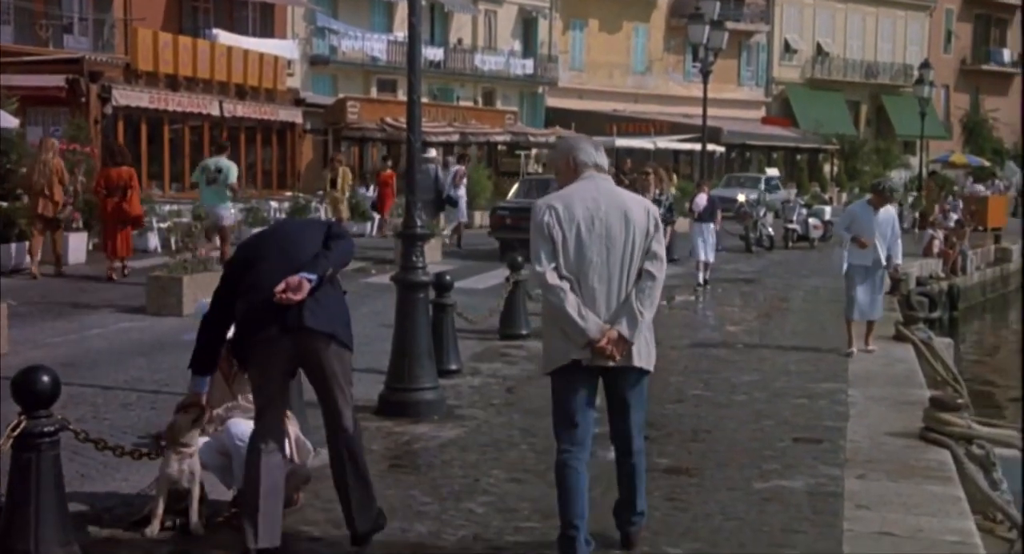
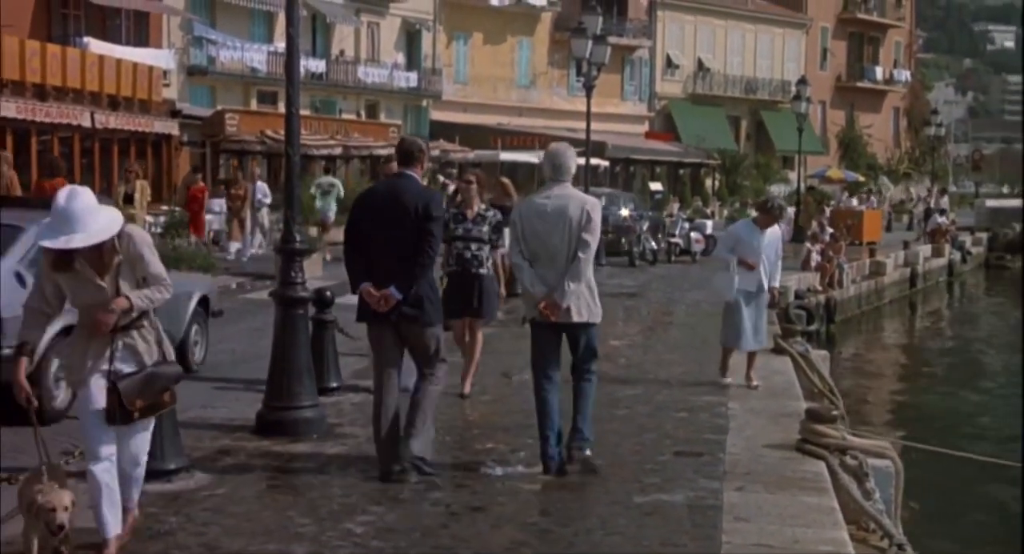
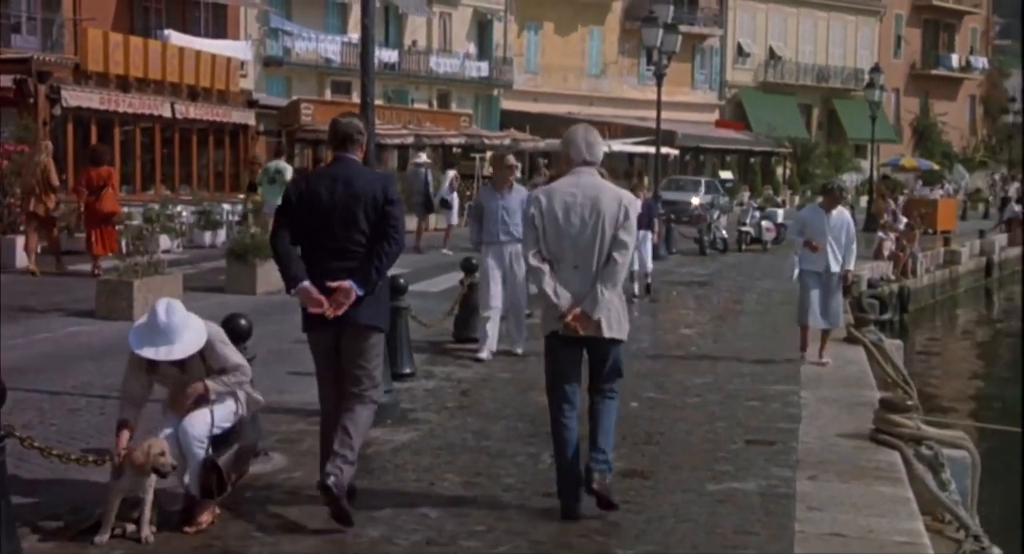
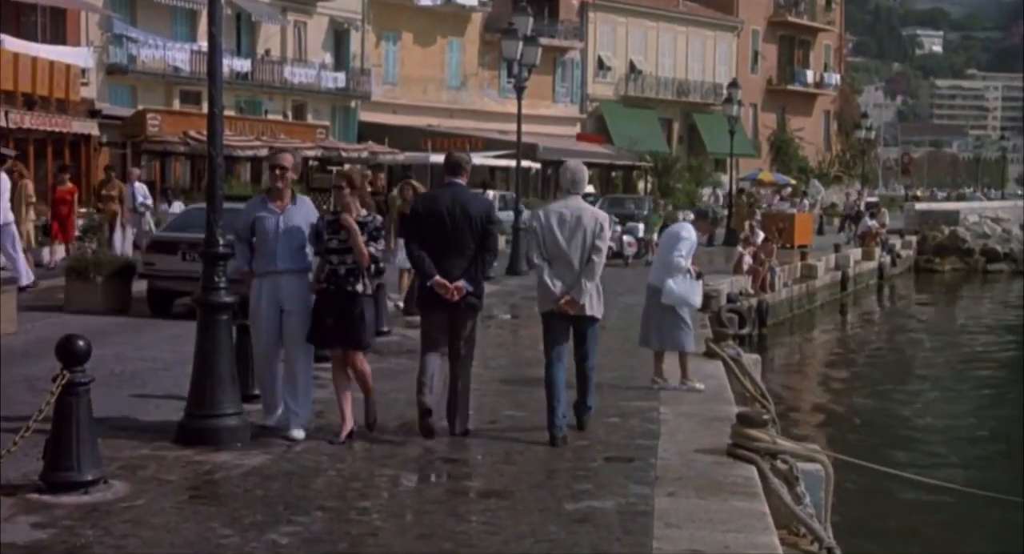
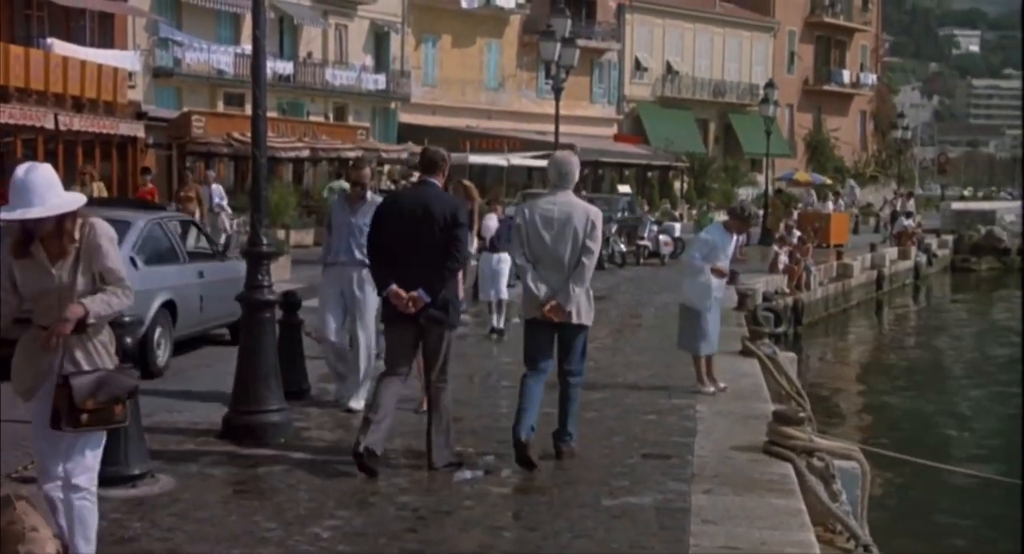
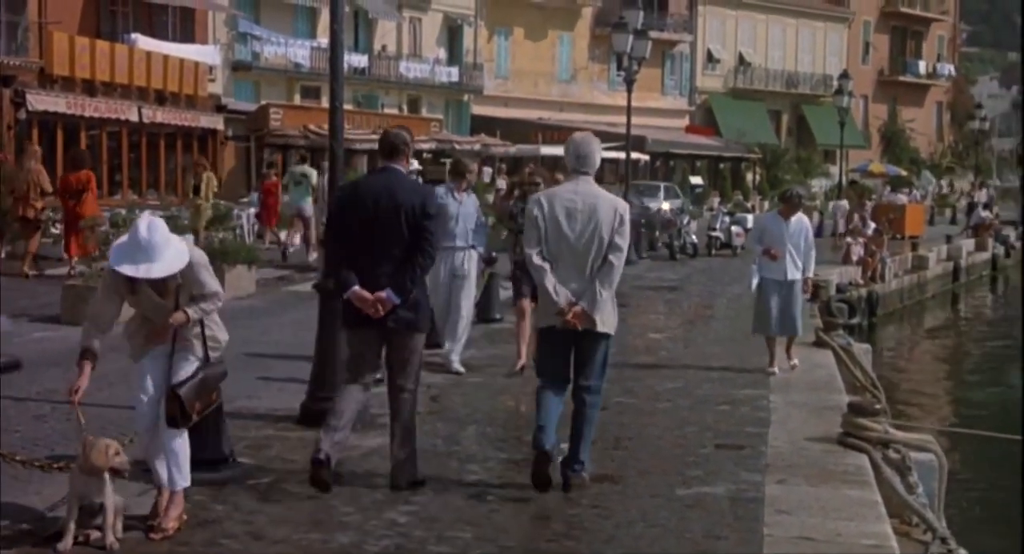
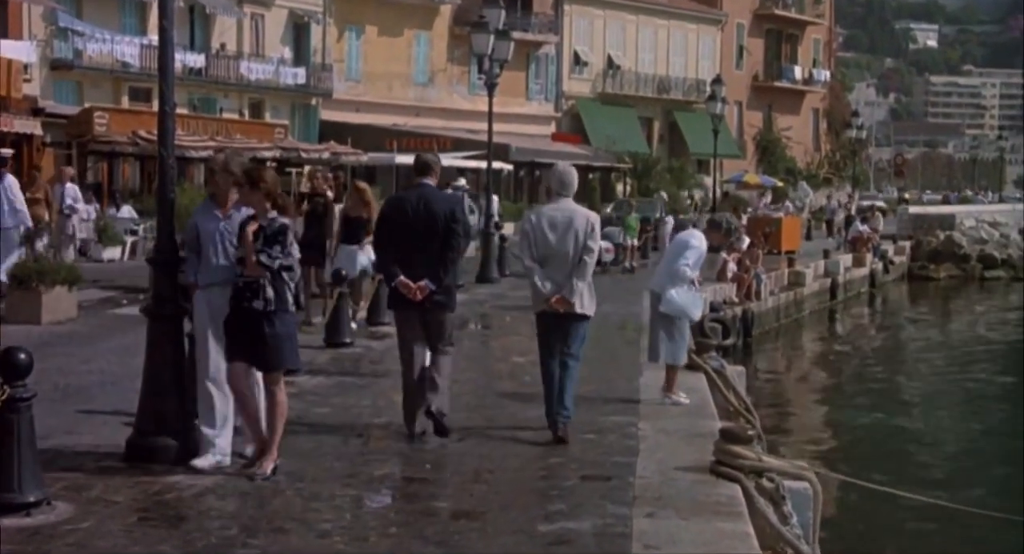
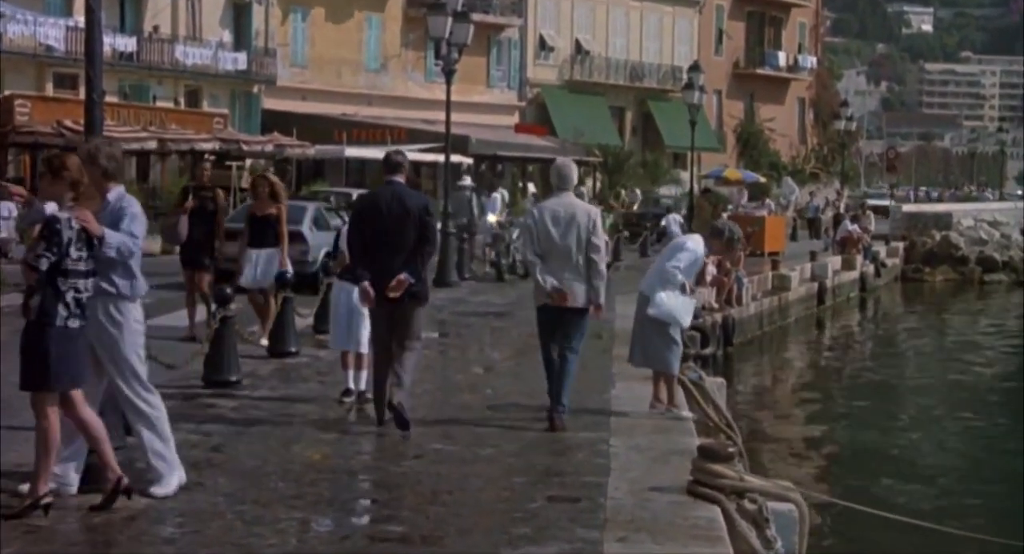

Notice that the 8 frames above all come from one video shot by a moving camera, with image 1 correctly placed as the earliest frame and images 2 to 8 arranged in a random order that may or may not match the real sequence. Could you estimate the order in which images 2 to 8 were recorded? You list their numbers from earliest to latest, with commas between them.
3, 6, 2, 5, 4, 7, 8
